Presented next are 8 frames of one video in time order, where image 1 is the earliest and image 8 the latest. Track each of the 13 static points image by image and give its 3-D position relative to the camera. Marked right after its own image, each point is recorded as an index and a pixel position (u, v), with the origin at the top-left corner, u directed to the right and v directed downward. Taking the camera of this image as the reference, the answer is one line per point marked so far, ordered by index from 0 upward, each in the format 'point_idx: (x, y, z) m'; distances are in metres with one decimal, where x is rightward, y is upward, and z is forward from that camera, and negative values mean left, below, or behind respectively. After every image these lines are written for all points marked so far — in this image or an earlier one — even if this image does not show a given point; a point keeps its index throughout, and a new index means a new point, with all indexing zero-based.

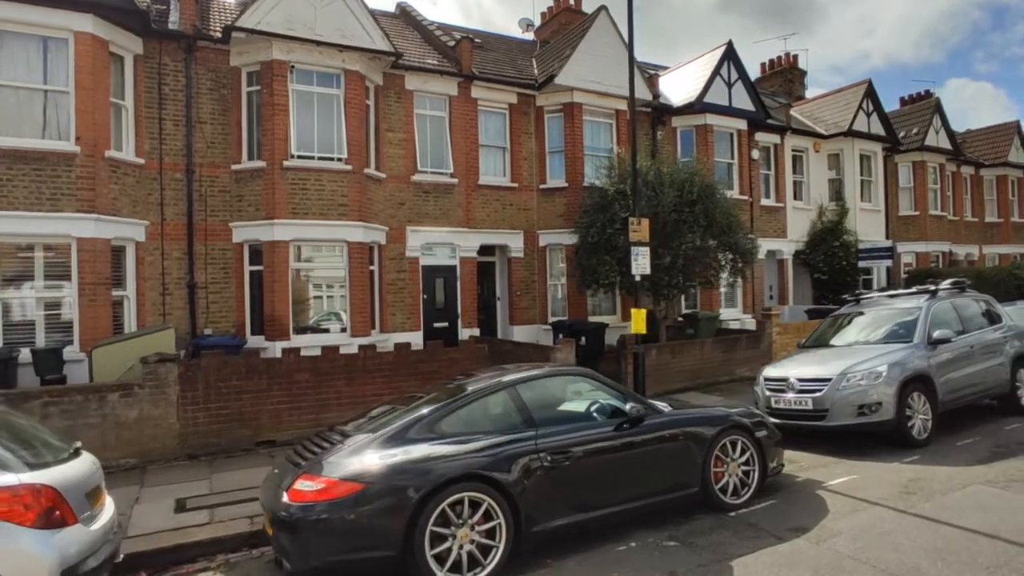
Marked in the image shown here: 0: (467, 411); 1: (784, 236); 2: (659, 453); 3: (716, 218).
0: (-0.4, -1.0, +4.9) m
1: (+9.3, +1.8, +19.9) m
2: (+1.3, -1.5, +5.3) m
3: (+4.3, +1.5, +12.3) m
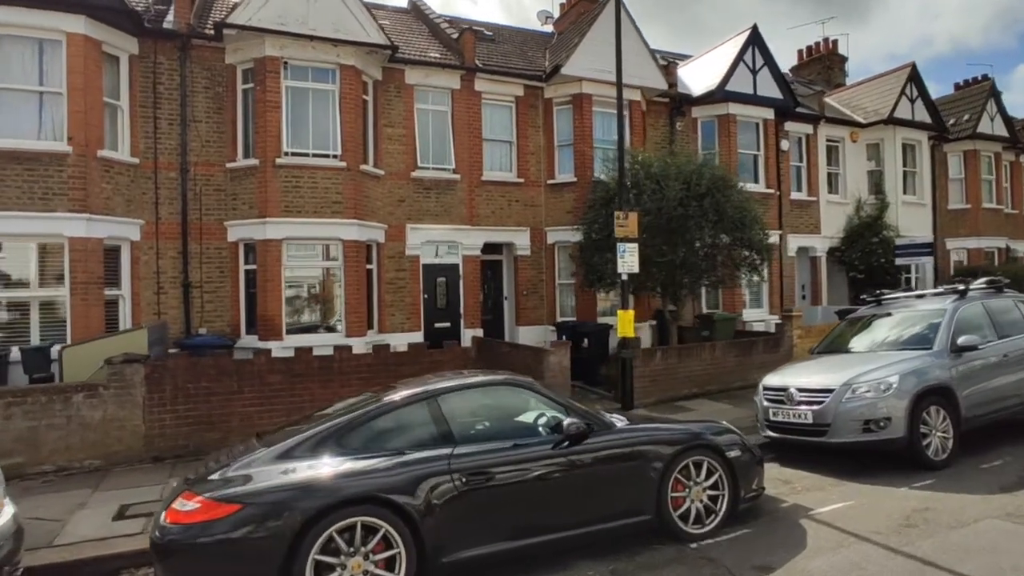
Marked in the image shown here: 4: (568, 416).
0: (-1.0, -1.0, +4.4) m
1: (+9.8, +1.8, +18.7) m
2: (+0.7, -1.5, +4.7) m
3: (+4.2, +1.5, +11.4) m
4: (+0.5, -1.1, +4.8) m
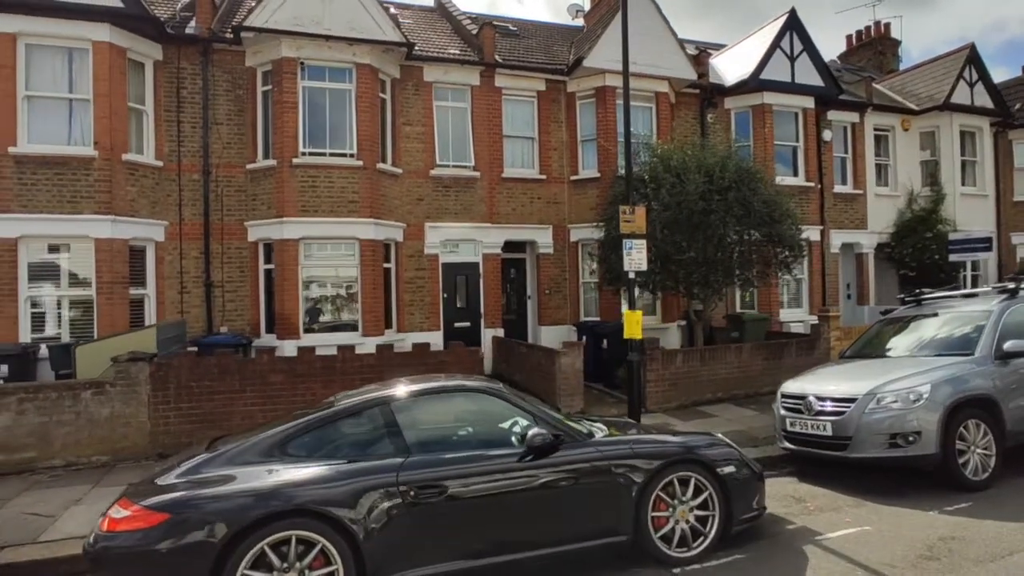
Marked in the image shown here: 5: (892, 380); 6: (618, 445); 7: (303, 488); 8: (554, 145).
0: (-1.3, -1.0, +4.2) m
1: (+10.6, +1.9, +17.5) m
2: (+0.5, -1.5, +4.3) m
3: (+4.5, +1.5, +10.8) m
4: (+0.2, -1.1, +4.5) m
5: (+4.1, -1.0, +6.3) m
6: (+0.8, -1.2, +4.6) m
7: (-1.4, -1.3, +3.9) m
8: (+1.1, +3.7, +14.8) m
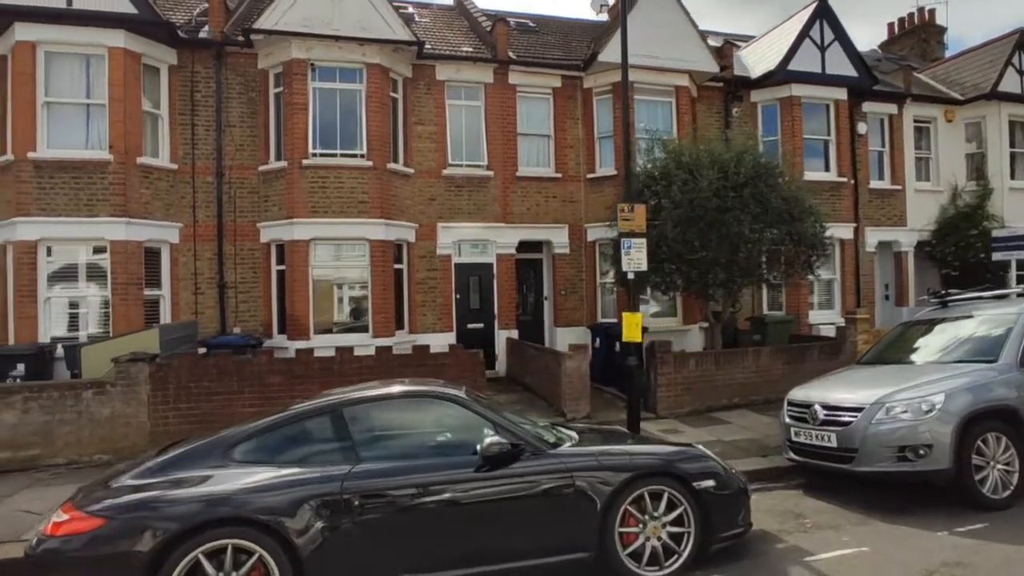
0: (-1.6, -1.0, +4.0) m
1: (+11.1, +1.8, +16.6) m
2: (+0.2, -1.5, +4.1) m
3: (+4.6, +1.5, +10.2) m
4: (-0.1, -1.1, +4.2) m
5: (+3.9, -1.0, +5.8) m
6: (+0.5, -1.2, +4.3) m
7: (-1.7, -1.3, +3.7) m
8: (+1.4, +3.6, +14.5) m
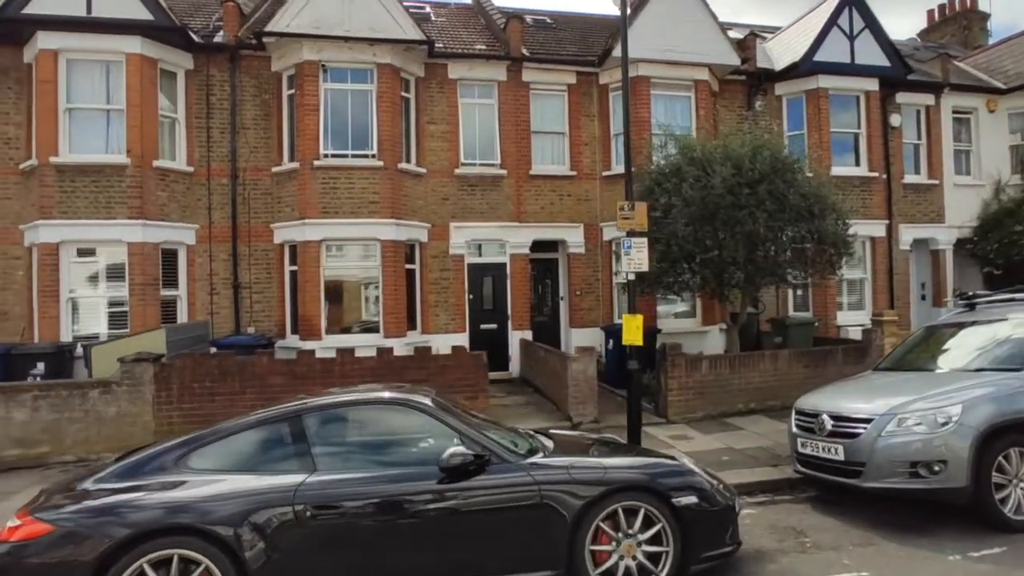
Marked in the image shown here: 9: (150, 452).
0: (-1.9, -1.1, +4.0) m
1: (+11.6, +1.8, +15.7) m
2: (-0.1, -1.5, +3.9) m
3: (+4.7, +1.5, +9.8) m
4: (-0.3, -1.1, +4.1) m
5: (+3.7, -1.0, +5.4) m
6: (+0.3, -1.3, +4.0) m
7: (-1.9, -1.4, +3.6) m
8: (+1.8, +3.6, +14.2) m
9: (-2.5, -1.1, +3.9) m
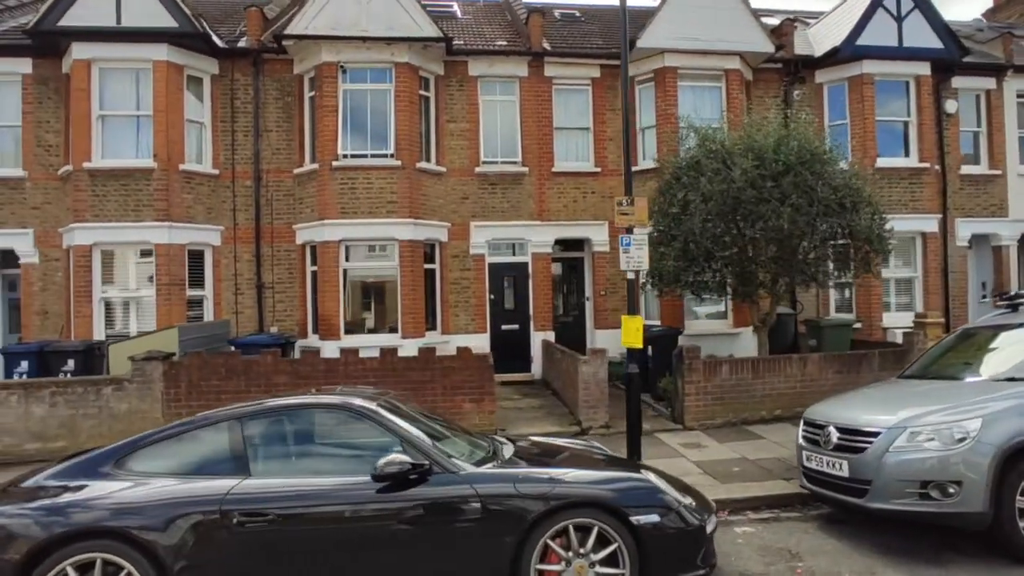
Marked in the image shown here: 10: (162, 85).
0: (-2.2, -1.1, +3.9) m
1: (+12.2, +1.8, +14.5) m
2: (-0.4, -1.5, +3.6) m
3: (+4.8, +1.5, +9.1) m
4: (-0.7, -1.1, +3.8) m
5: (+3.5, -1.0, +4.8) m
6: (0.0, -1.2, +3.8) m
7: (-2.3, -1.3, +3.6) m
8: (+2.3, +3.6, +13.8) m
9: (-2.8, -1.1, +3.9) m
10: (-7.0, +4.1, +11.7) m
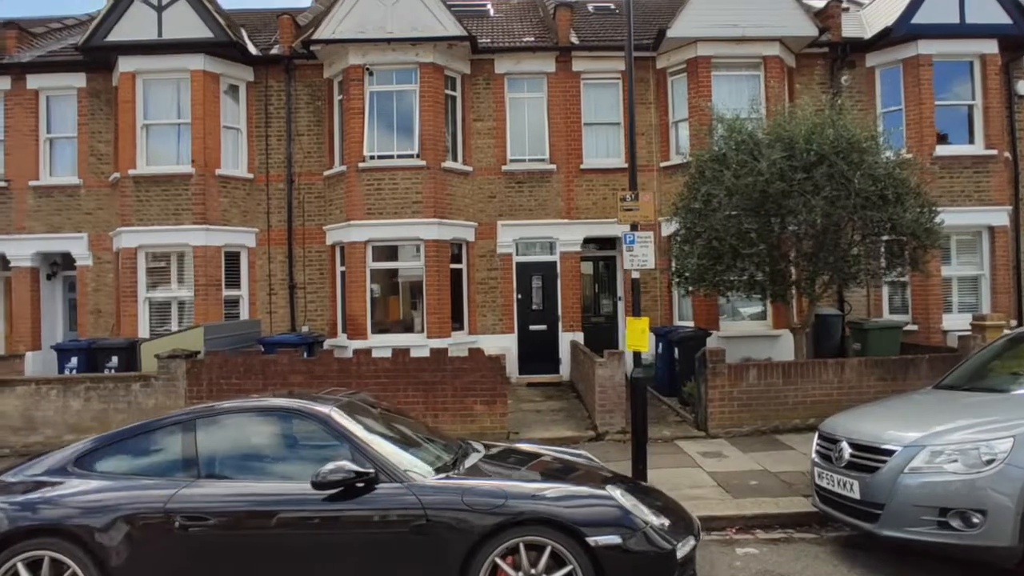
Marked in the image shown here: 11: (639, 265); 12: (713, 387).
0: (-2.5, -1.1, +3.9) m
1: (+12.9, +1.9, +13.0) m
2: (-0.8, -1.5, +3.5) m
3: (+5.0, +1.5, +8.4) m
4: (-1.0, -1.1, +3.7) m
5: (+3.3, -1.0, +4.3) m
6: (-0.3, -1.3, +3.6) m
7: (-2.6, -1.4, +3.6) m
8: (+3.0, +3.6, +13.3) m
9: (-3.1, -1.1, +4.0) m
10: (-6.5, +4.1, +12.2) m
11: (+1.4, +0.3, +6.5) m
12: (+3.0, -1.5, +8.7) m
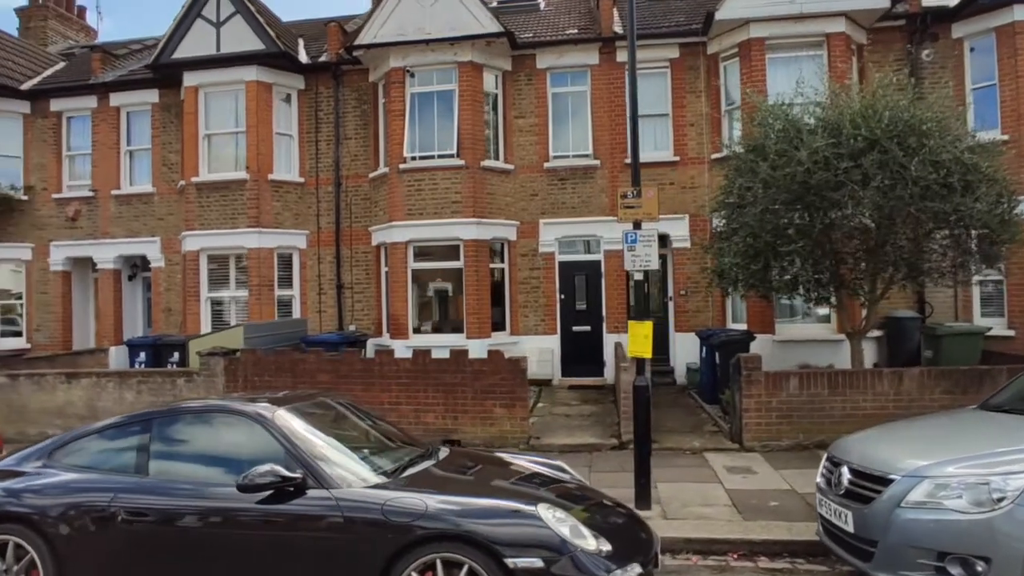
0: (-2.9, -1.1, +4.1) m
1: (+13.7, +1.9, +10.9) m
2: (-1.2, -1.6, +3.4) m
3: (+5.2, +1.5, +7.5) m
4: (-1.4, -1.1, +3.7) m
5: (+2.9, -1.1, +3.6) m
6: (-0.8, -1.3, +3.5) m
7: (-3.0, -1.4, +3.8) m
8: (+3.9, +3.6, +12.6) m
9: (-3.4, -1.2, +4.3) m
10: (-5.7, +4.1, +12.8) m
11: (+1.4, +0.2, +6.1) m
12: (+3.3, -1.5, +8.0) m
